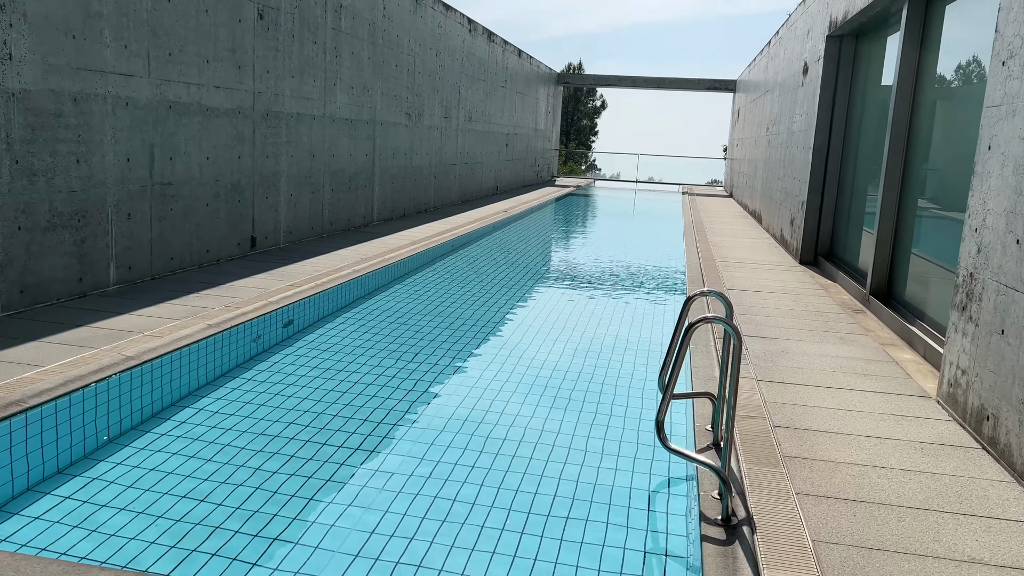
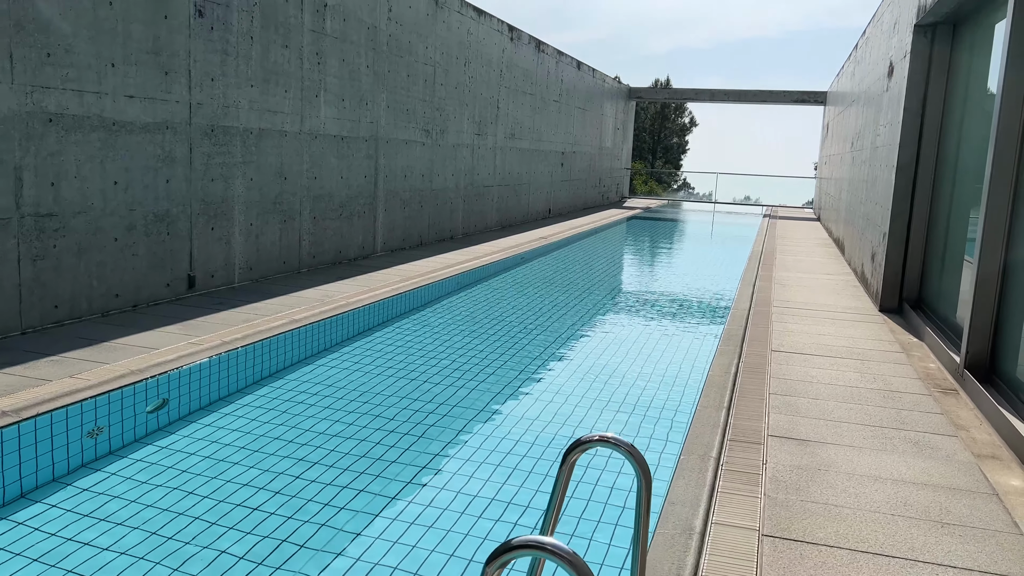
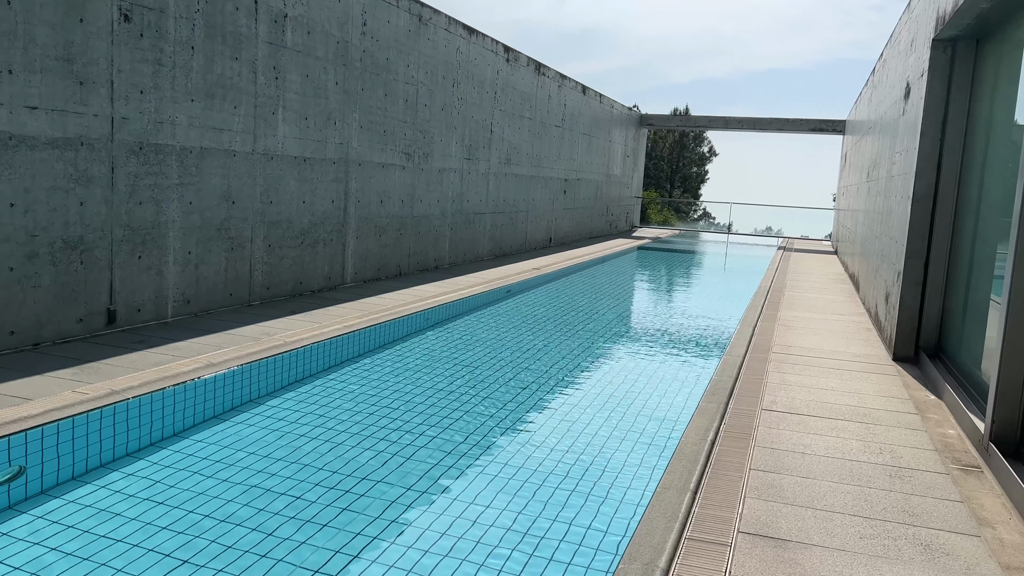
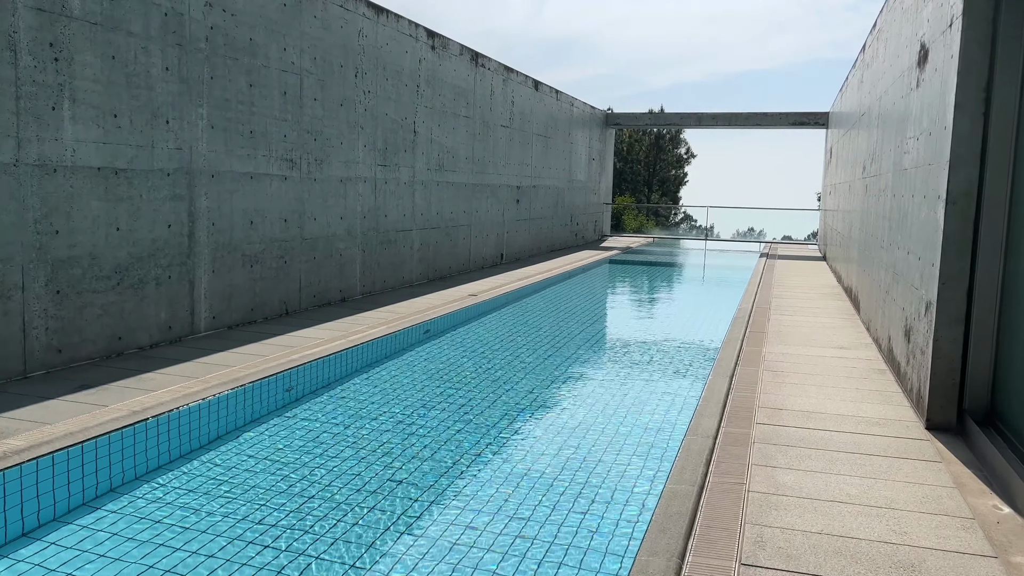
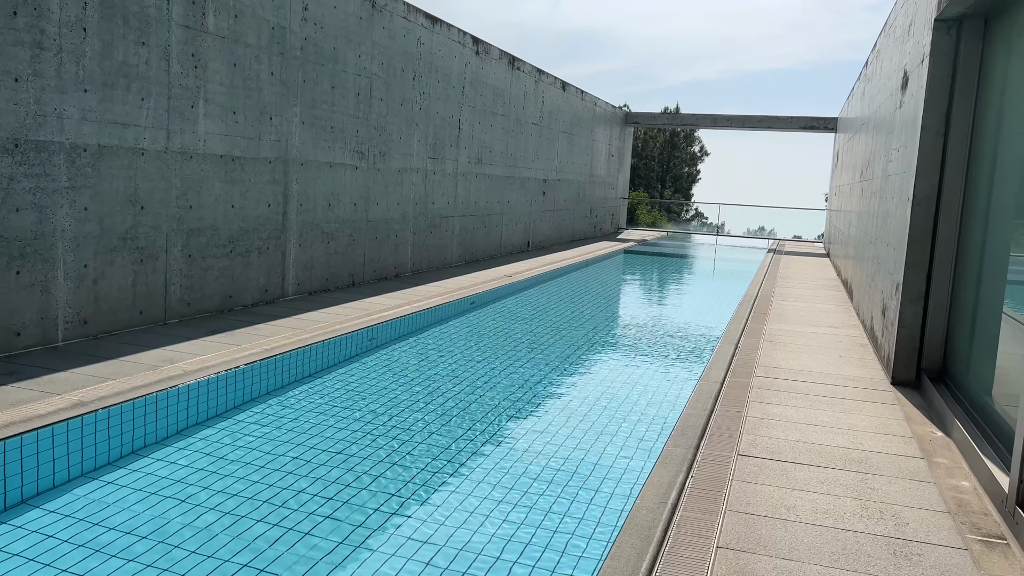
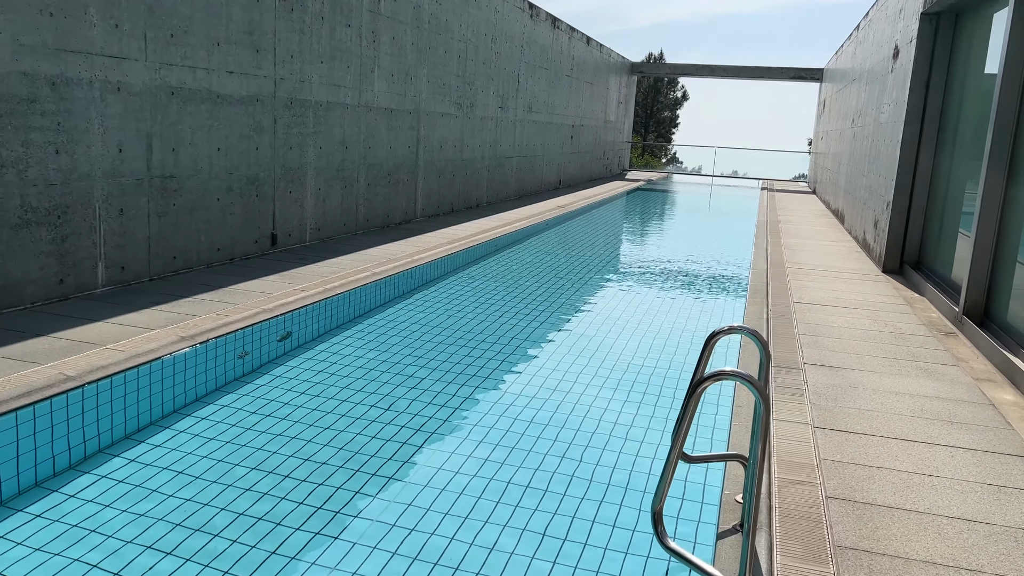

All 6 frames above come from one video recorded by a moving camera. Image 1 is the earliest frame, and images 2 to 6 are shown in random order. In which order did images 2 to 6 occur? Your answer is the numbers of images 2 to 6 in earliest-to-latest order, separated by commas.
6, 2, 3, 5, 4
